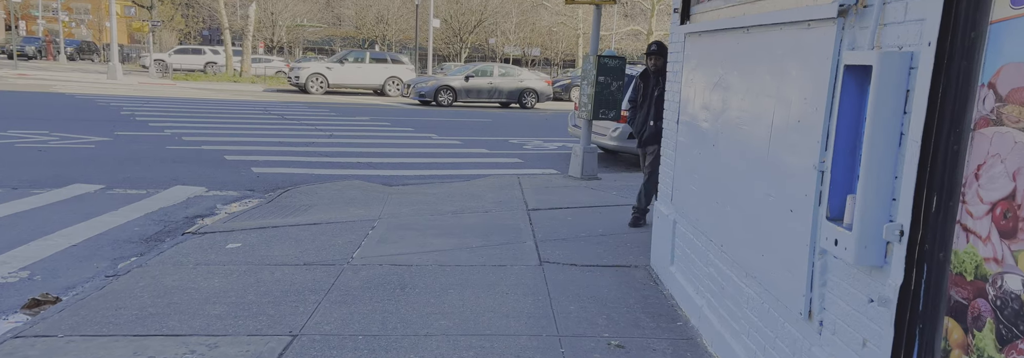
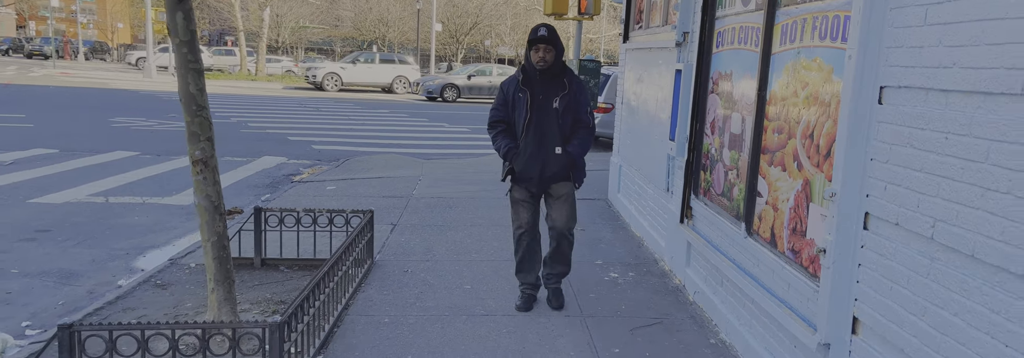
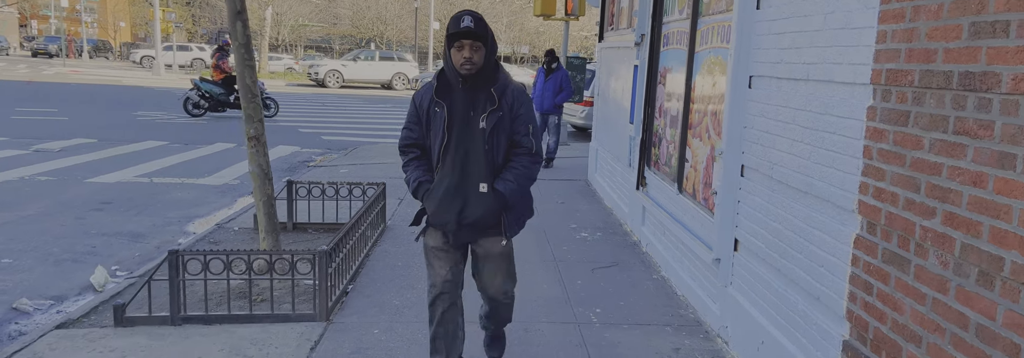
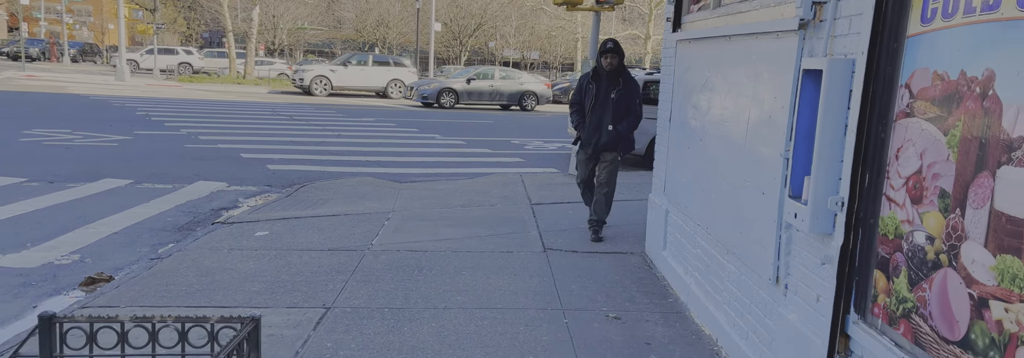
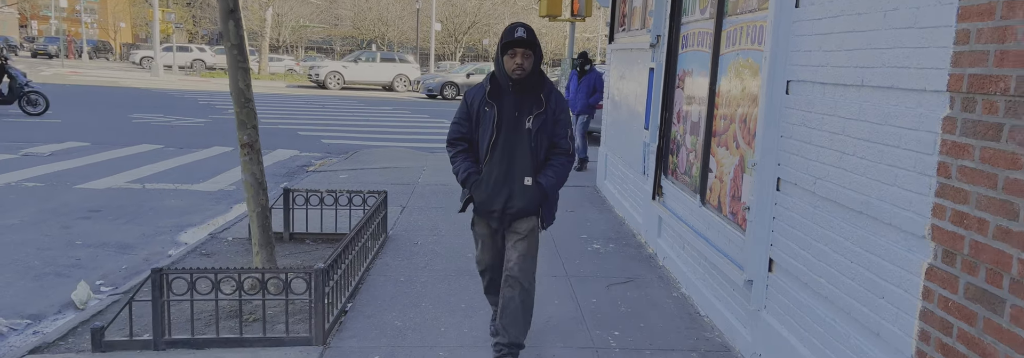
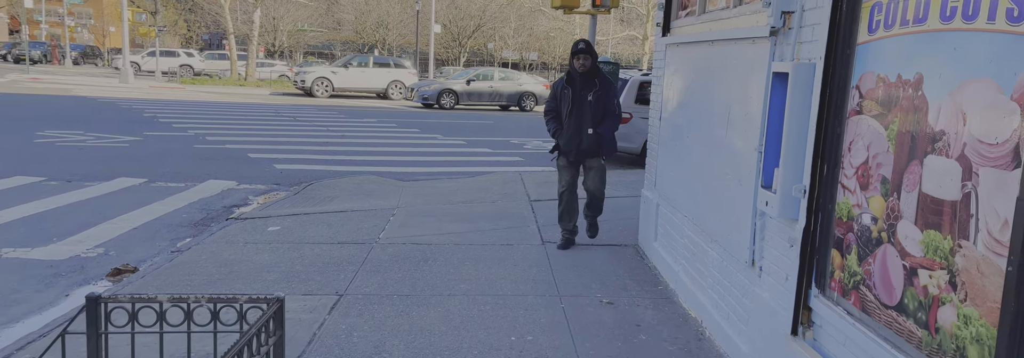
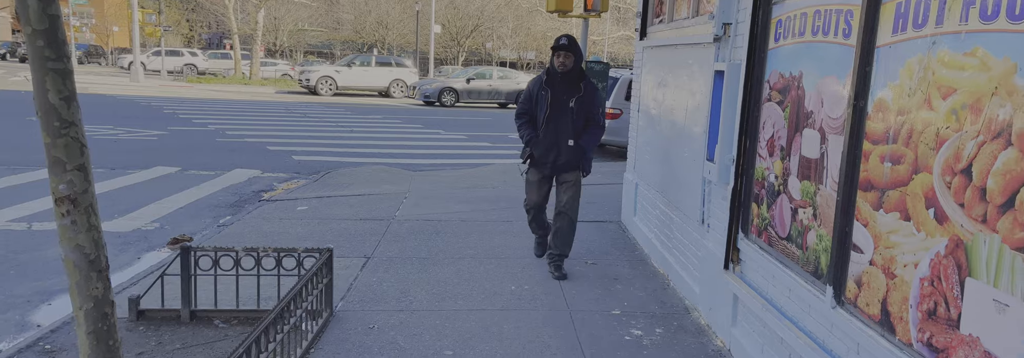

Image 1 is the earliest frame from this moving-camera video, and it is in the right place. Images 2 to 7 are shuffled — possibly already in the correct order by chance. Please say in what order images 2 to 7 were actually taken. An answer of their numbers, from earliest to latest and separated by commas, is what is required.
4, 6, 7, 2, 5, 3
